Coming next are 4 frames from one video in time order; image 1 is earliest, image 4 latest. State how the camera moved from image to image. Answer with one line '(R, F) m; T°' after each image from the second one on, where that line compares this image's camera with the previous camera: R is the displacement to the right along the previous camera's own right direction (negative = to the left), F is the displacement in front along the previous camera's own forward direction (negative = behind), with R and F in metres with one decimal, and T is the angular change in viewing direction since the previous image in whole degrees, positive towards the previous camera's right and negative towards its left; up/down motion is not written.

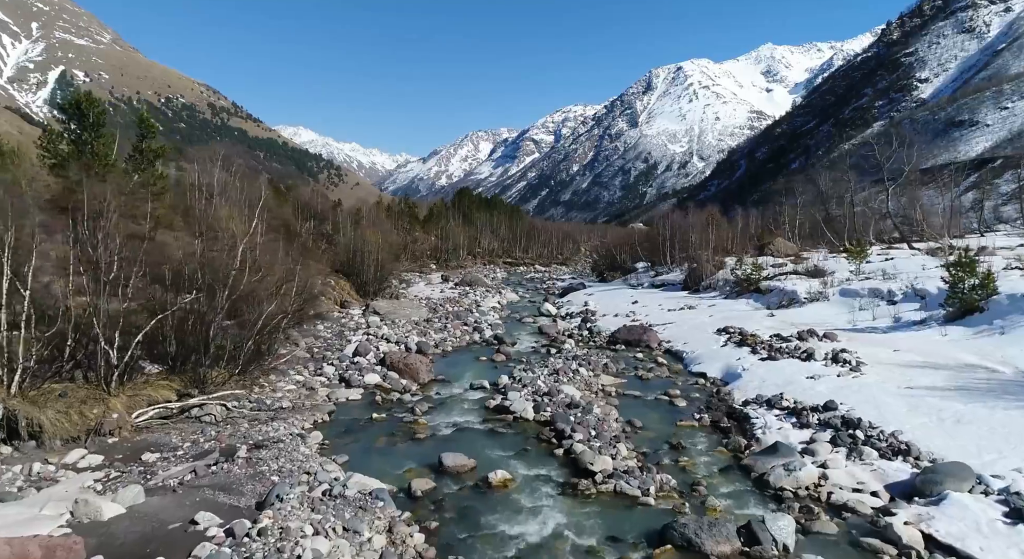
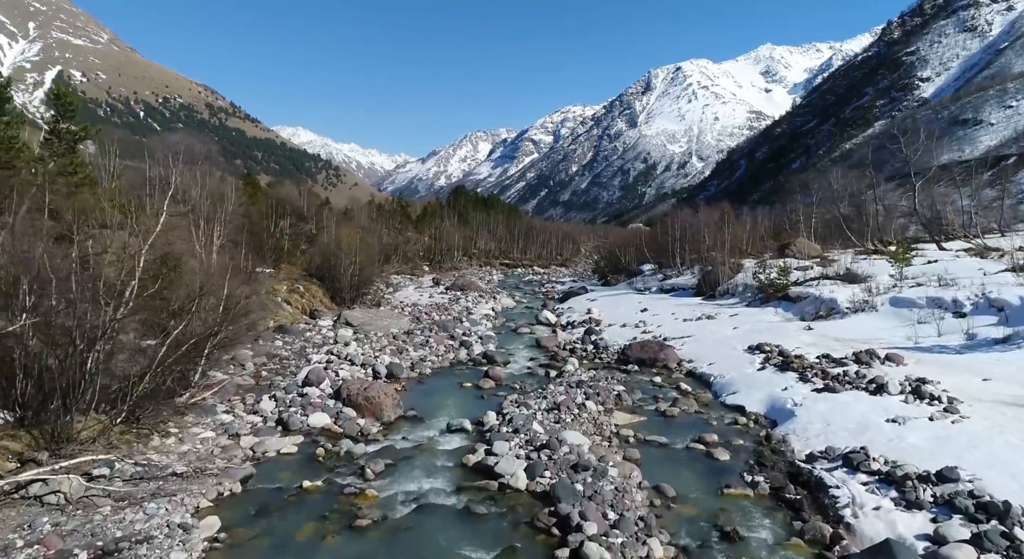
(+0.2, +3.5) m; 0°
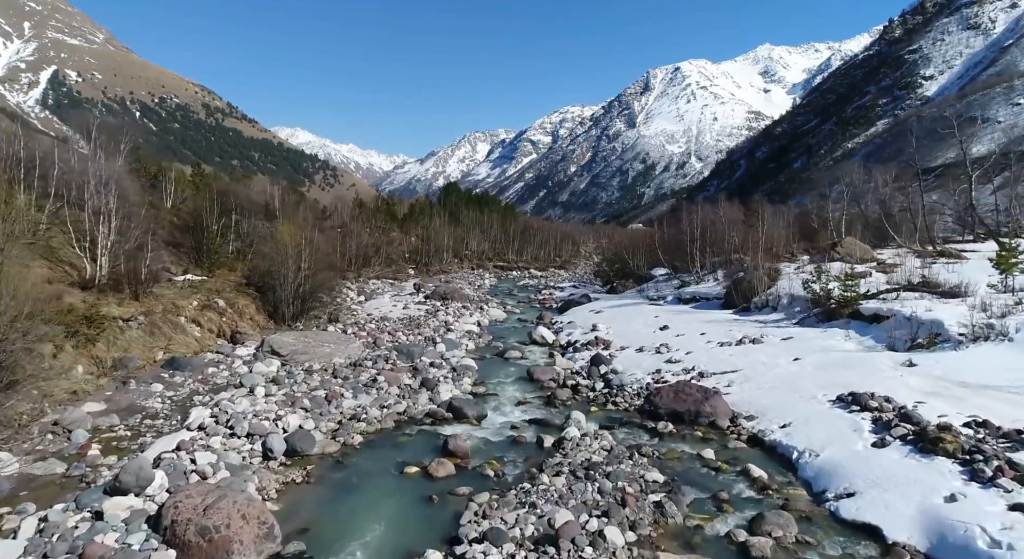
(+0.4, +5.9) m; 0°
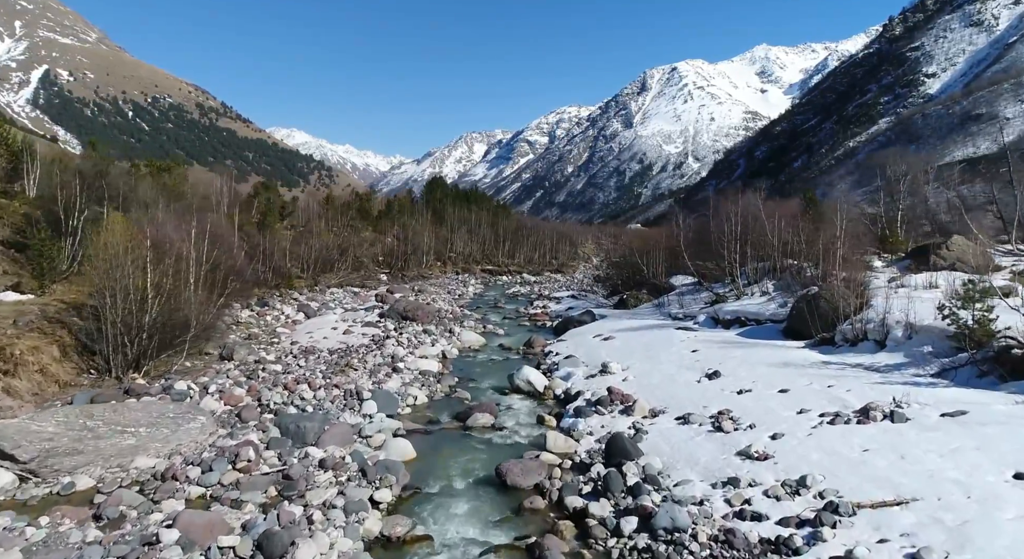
(+0.6, +8.3) m; 0°
